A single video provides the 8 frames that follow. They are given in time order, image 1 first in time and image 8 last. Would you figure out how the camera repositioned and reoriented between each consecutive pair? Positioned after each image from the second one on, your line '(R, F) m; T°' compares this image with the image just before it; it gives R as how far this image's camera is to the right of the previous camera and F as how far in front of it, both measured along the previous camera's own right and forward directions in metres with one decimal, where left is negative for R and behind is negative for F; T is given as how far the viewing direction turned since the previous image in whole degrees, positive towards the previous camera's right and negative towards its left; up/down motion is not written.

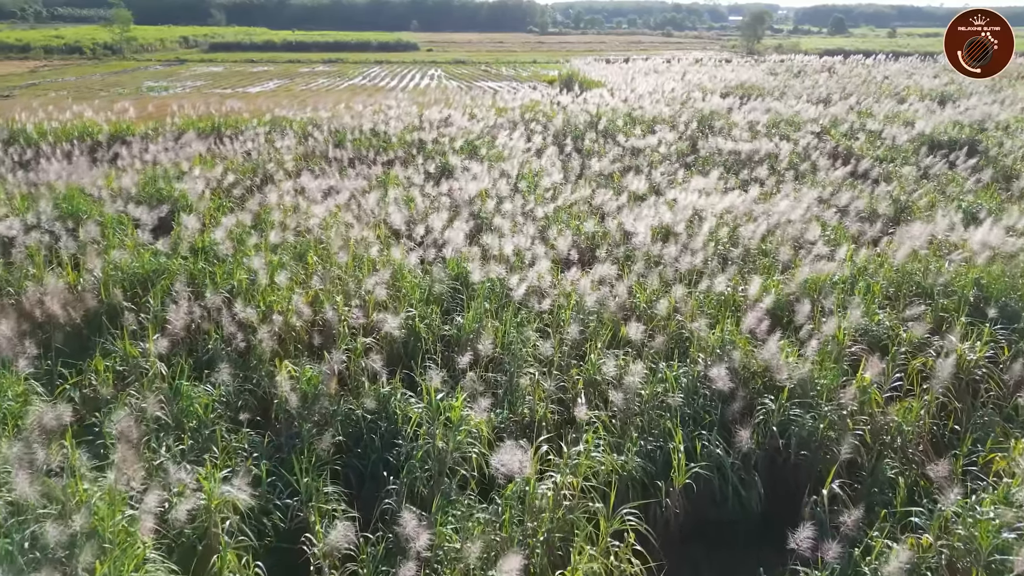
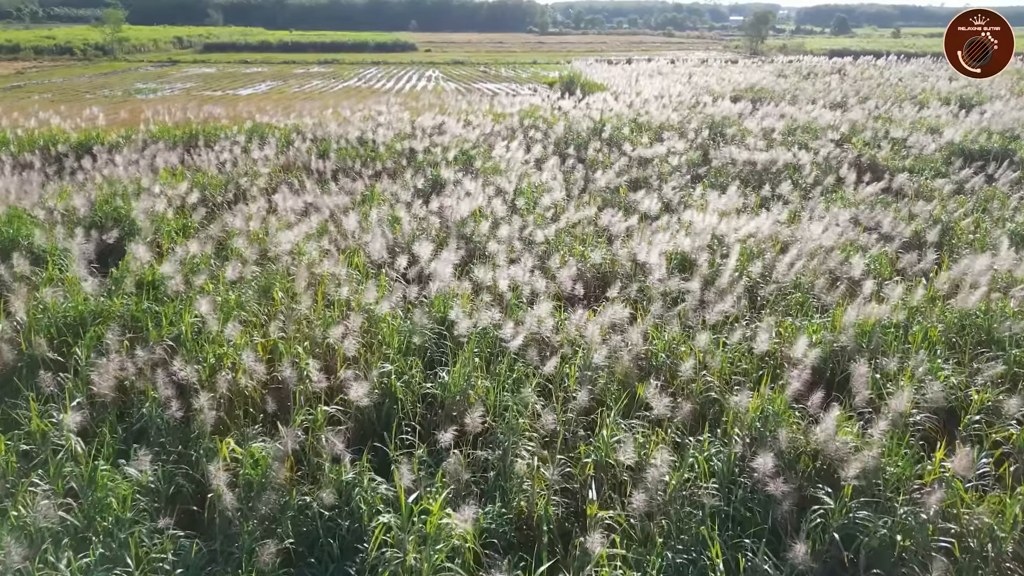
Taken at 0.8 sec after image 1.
(0.0, +0.5) m; 0°
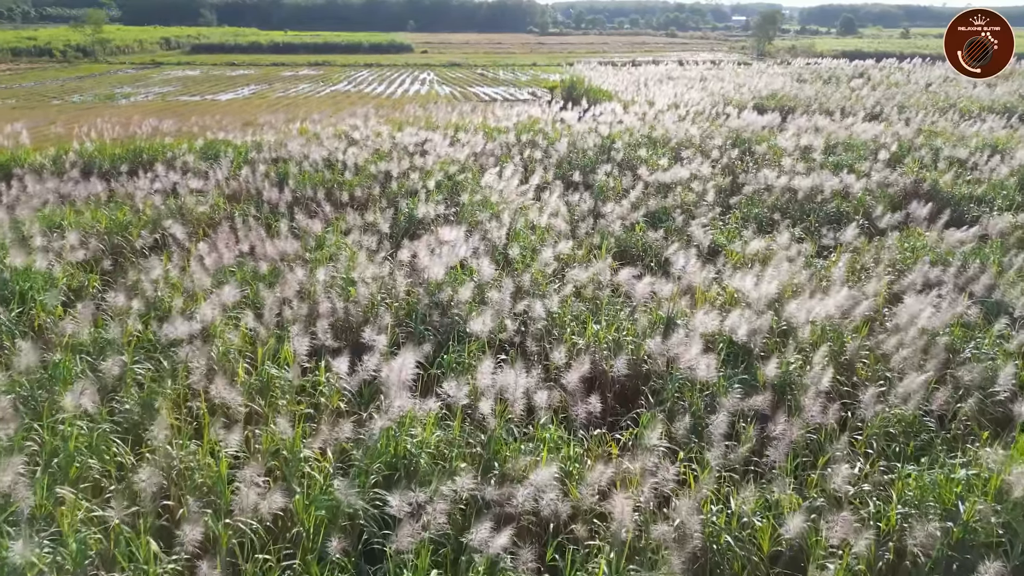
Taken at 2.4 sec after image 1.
(+0.1, +1.1) m; 0°
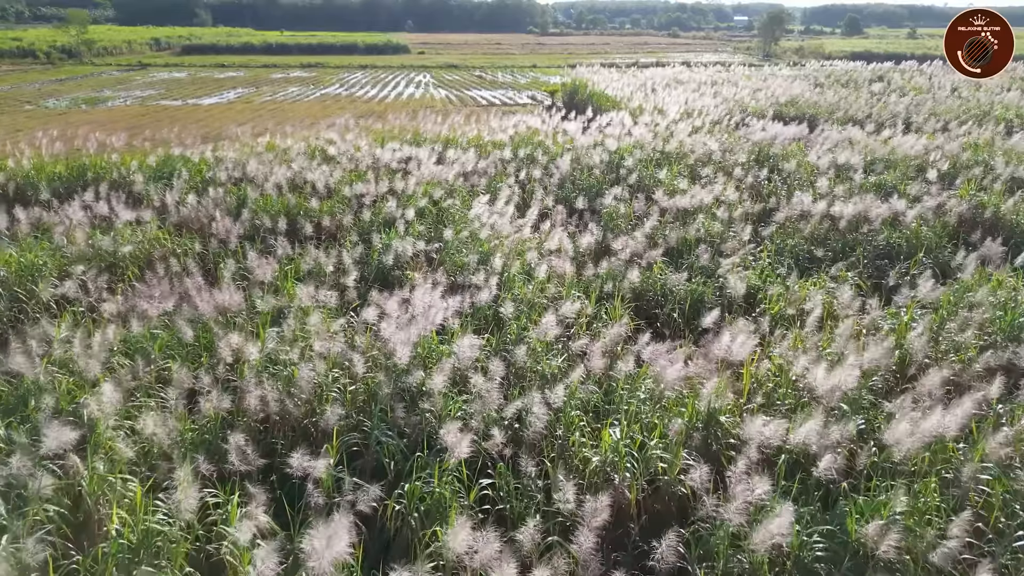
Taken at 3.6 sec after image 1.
(0.0, +0.8) m; 0°
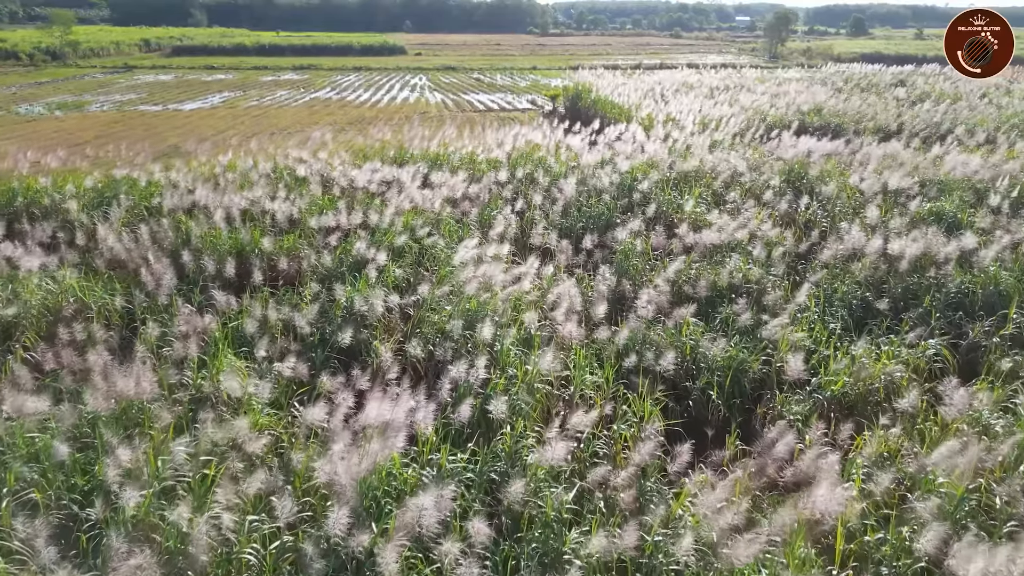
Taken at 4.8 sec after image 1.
(0.0, +0.8) m; 0°
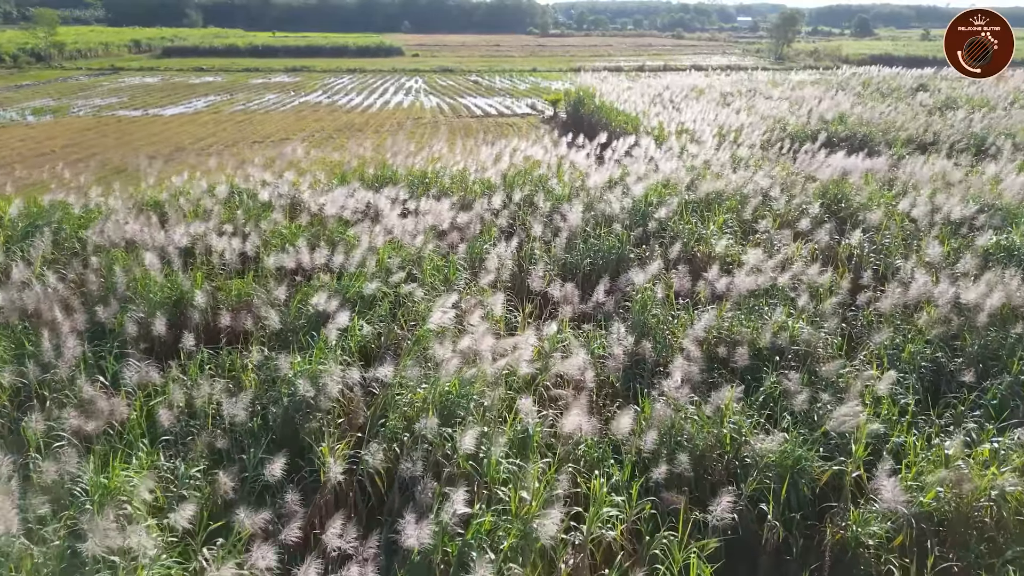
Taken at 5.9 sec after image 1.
(0.0, +0.7) m; 0°
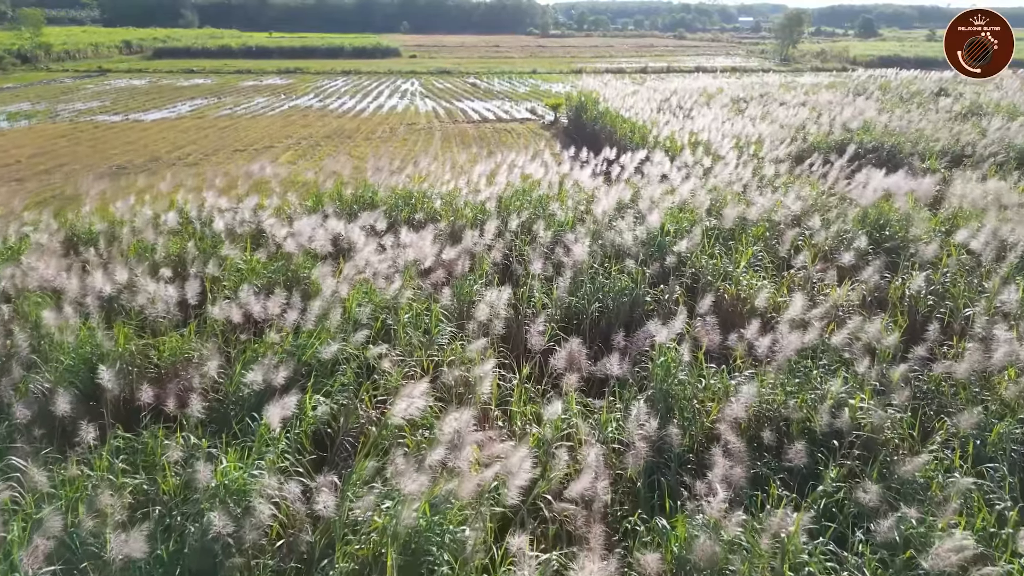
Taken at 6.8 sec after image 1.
(0.0, +0.6) m; 0°
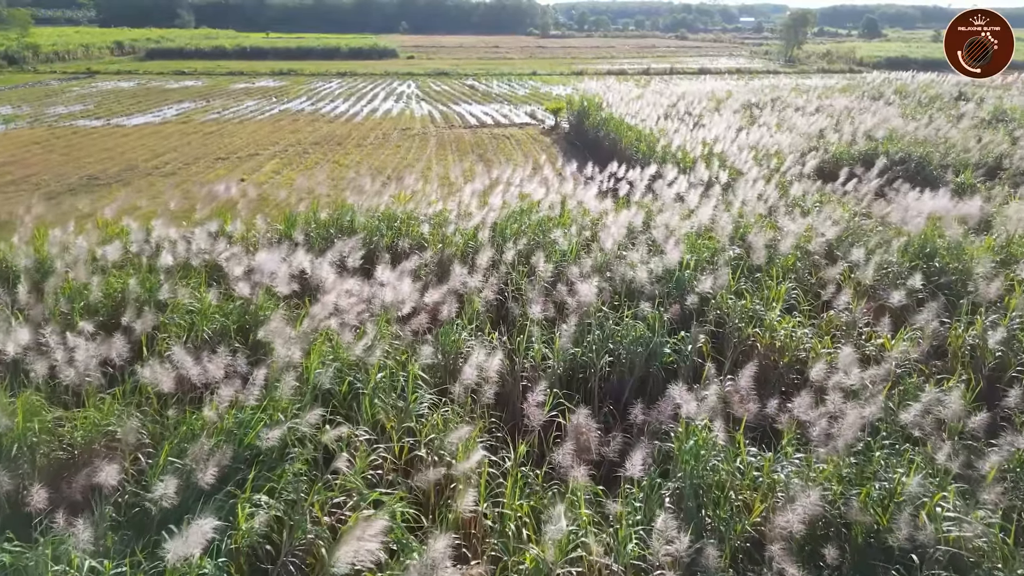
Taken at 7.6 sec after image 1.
(0.0, +0.5) m; 0°
